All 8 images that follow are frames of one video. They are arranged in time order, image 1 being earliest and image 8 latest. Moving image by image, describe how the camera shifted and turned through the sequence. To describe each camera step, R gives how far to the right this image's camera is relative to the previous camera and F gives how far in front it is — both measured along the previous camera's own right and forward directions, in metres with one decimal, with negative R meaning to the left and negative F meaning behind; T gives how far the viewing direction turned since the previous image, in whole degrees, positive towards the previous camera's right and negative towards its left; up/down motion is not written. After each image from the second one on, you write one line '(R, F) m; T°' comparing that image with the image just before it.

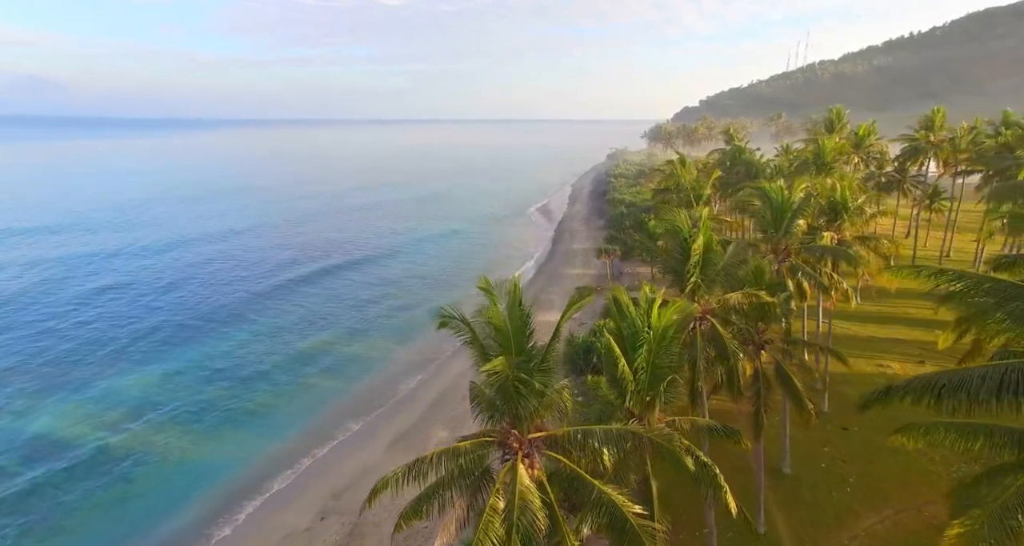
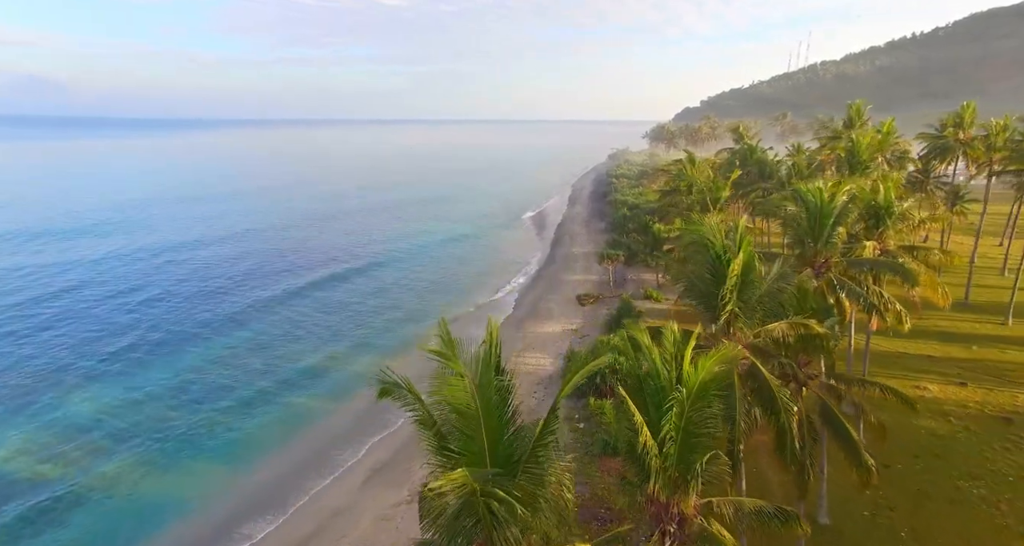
(+0.3, +2.8) m; 0°
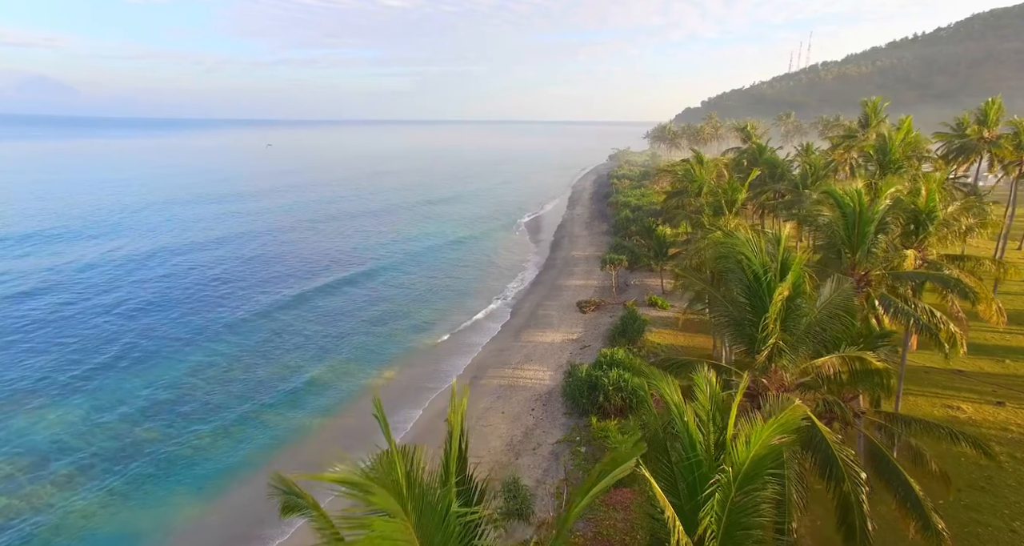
(+0.2, +2.0) m; 0°
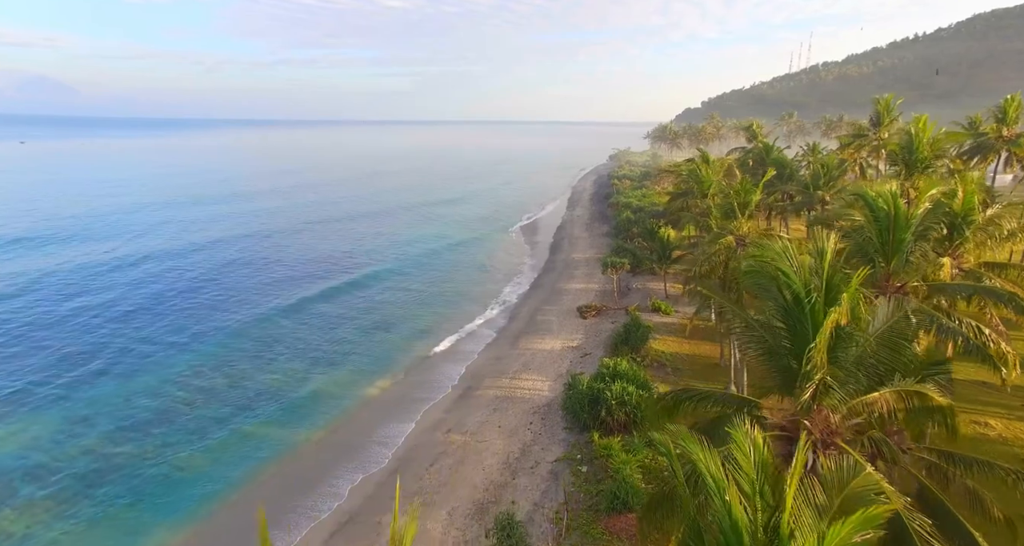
(+0.1, +1.4) m; 0°
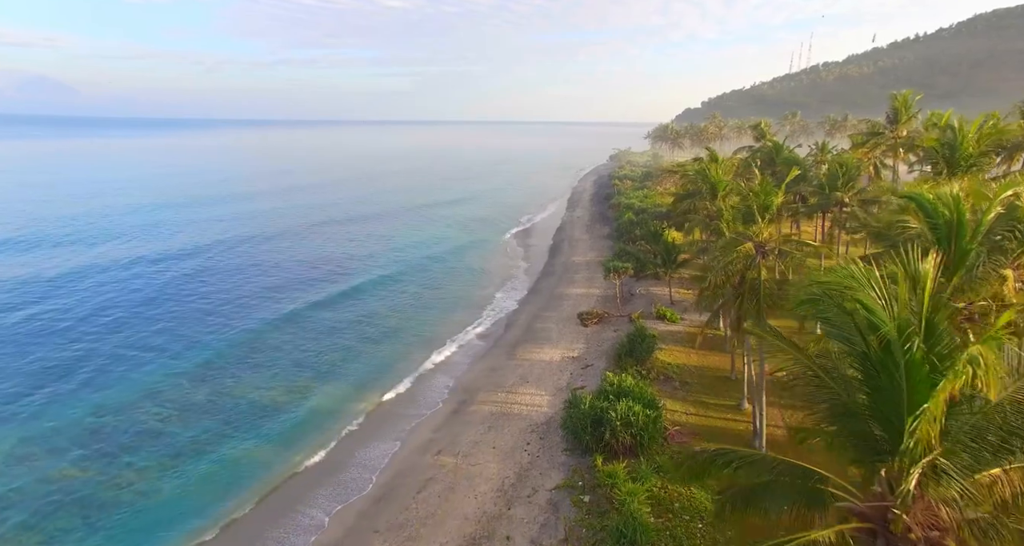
(+0.2, +1.9) m; 0°
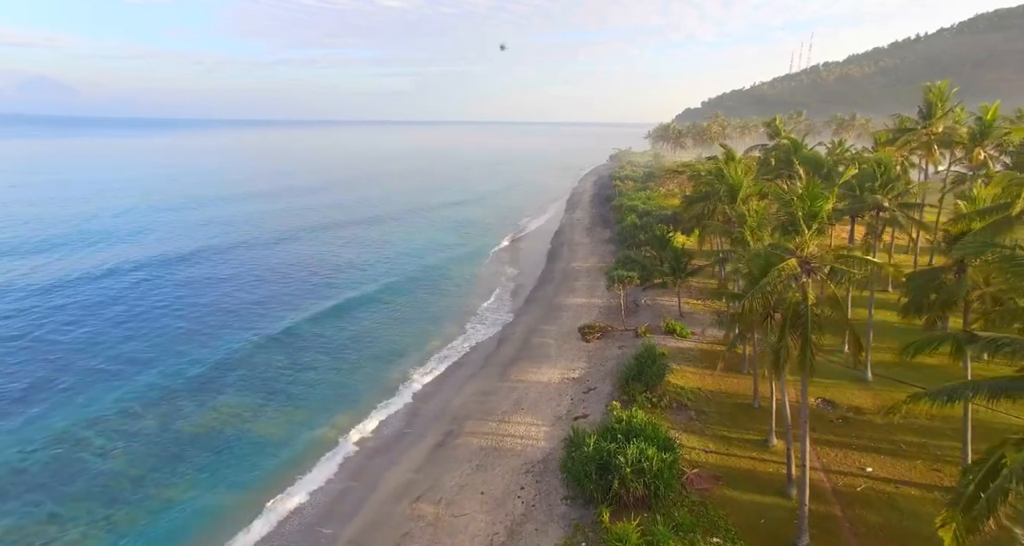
(+0.3, +3.2) m; 0°
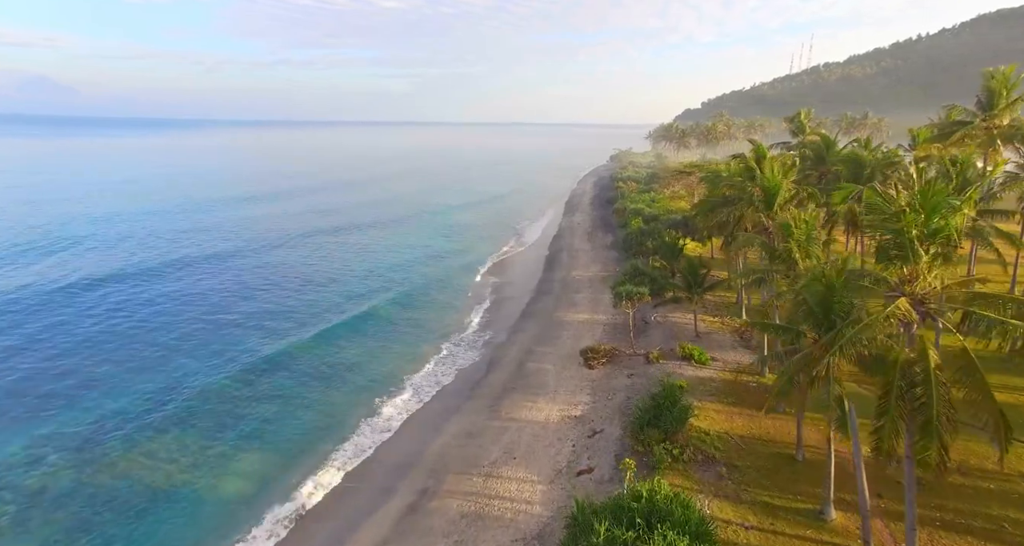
(+0.4, +4.4) m; 0°
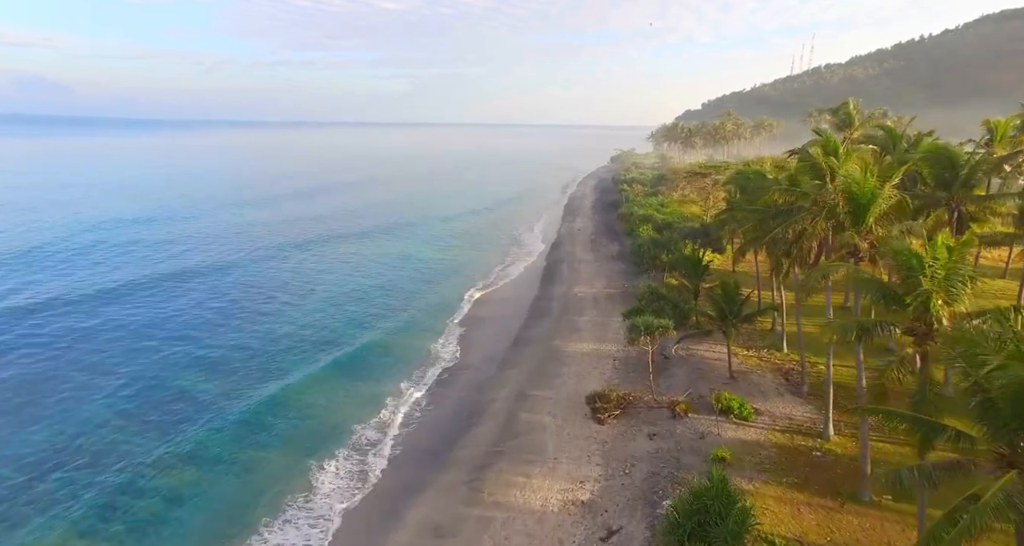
(+0.4, +6.1) m; 0°
